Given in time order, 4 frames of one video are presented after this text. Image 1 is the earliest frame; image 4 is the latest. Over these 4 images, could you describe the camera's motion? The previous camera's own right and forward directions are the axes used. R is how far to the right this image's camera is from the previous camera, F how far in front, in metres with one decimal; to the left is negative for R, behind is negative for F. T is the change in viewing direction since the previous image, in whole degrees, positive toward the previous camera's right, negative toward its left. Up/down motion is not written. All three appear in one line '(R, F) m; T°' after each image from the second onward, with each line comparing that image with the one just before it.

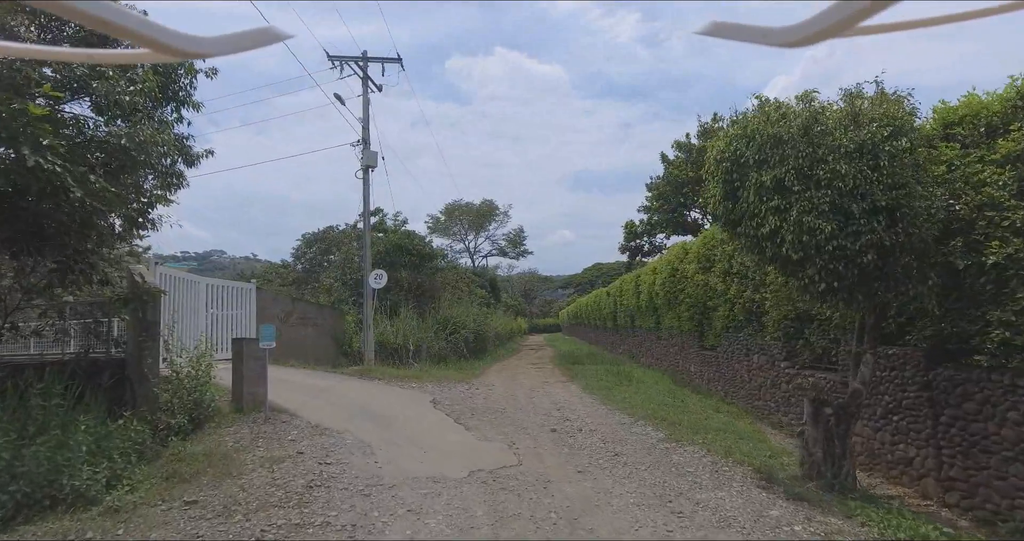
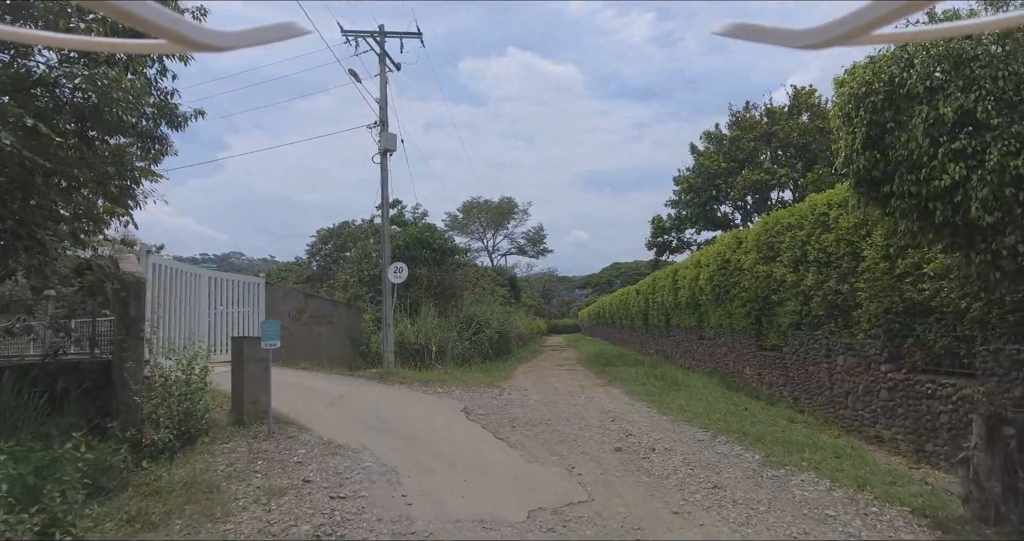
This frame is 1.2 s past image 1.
(-0.4, +1.5) m; -1°
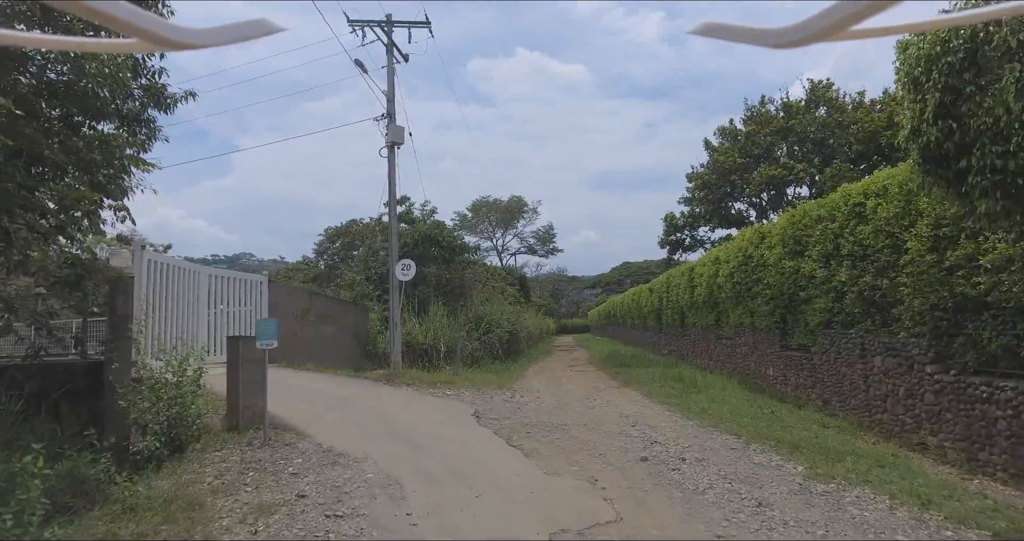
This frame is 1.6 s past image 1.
(-0.1, +0.6) m; -1°
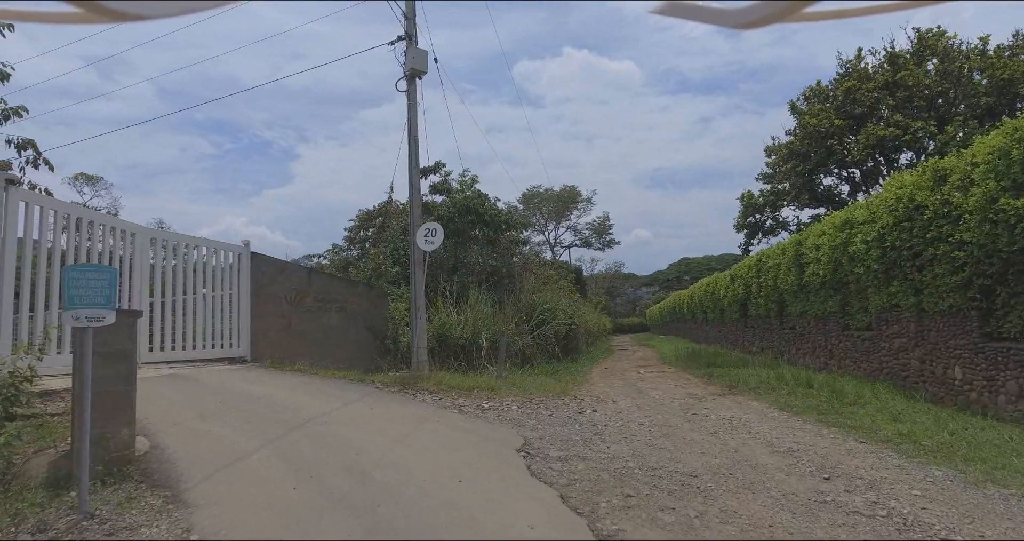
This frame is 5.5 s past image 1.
(-0.2, +3.8) m; -5°
